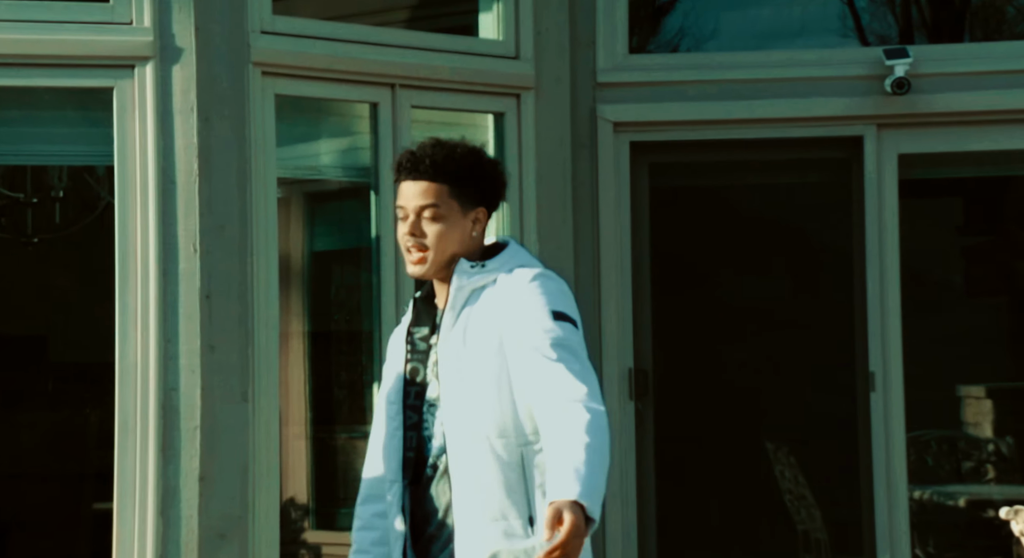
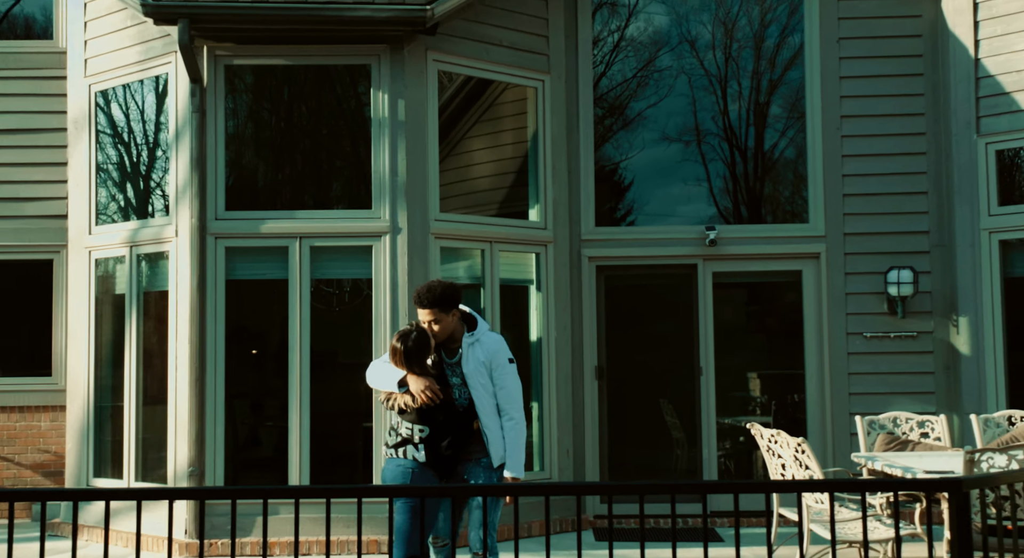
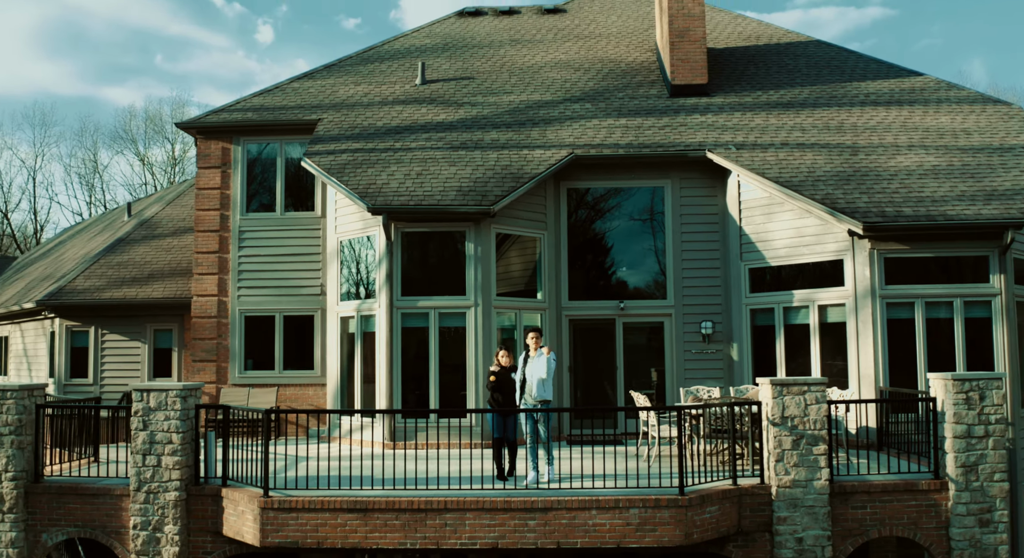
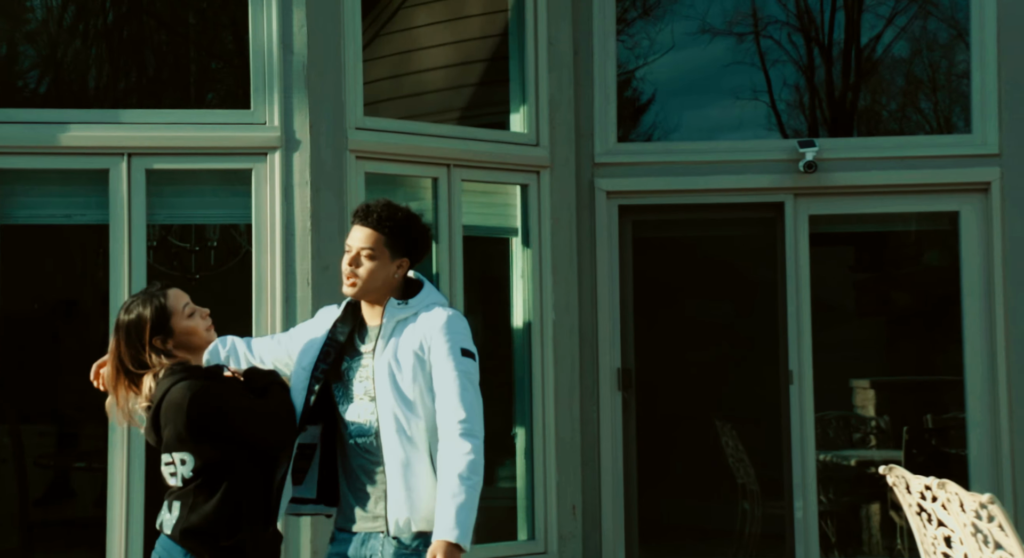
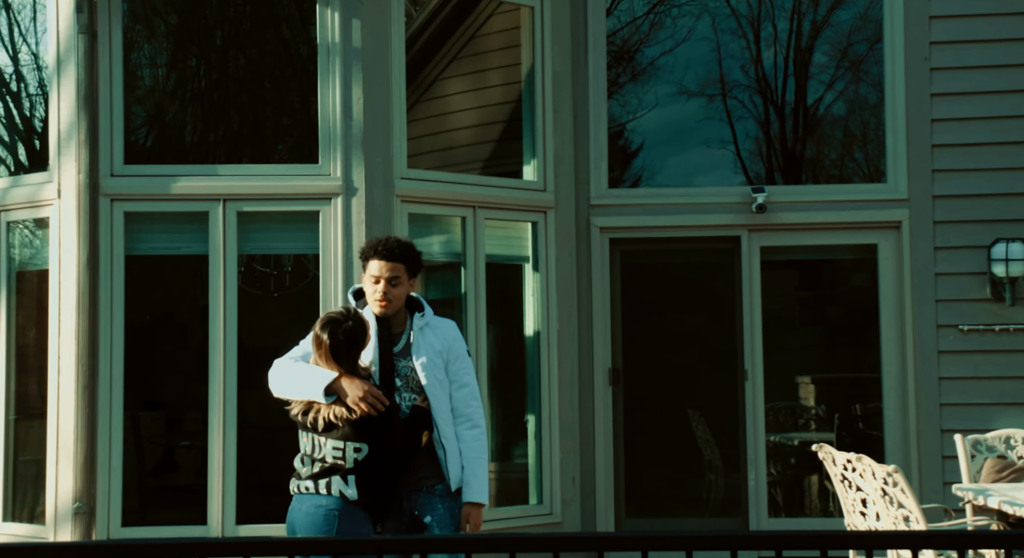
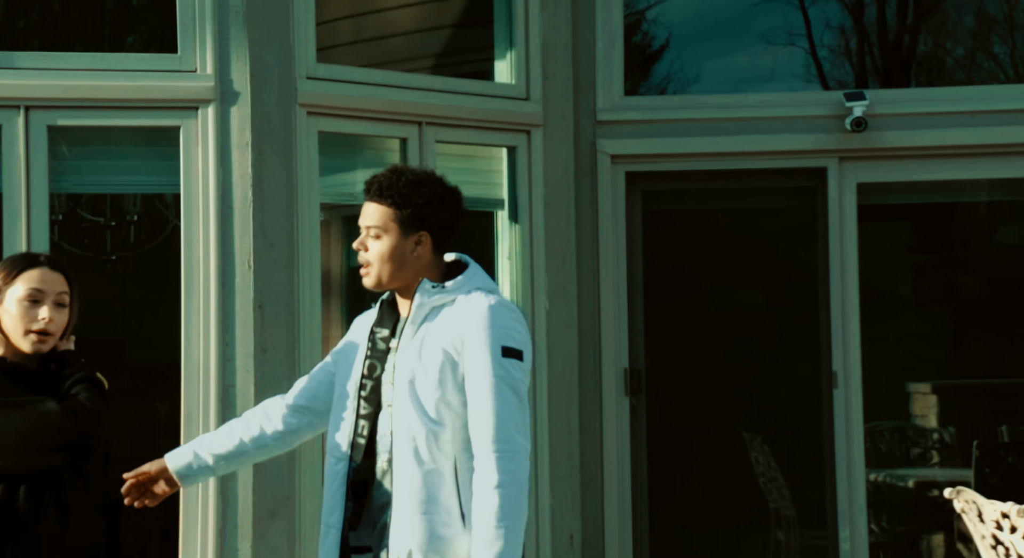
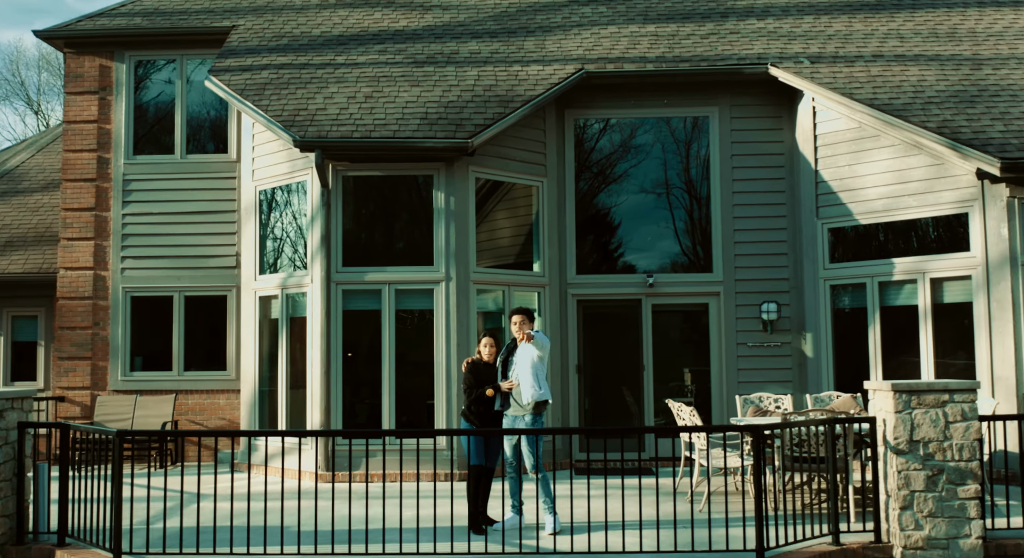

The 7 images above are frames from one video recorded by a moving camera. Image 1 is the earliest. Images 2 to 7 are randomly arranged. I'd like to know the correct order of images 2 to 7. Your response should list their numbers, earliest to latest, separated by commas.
6, 4, 5, 2, 7, 3
